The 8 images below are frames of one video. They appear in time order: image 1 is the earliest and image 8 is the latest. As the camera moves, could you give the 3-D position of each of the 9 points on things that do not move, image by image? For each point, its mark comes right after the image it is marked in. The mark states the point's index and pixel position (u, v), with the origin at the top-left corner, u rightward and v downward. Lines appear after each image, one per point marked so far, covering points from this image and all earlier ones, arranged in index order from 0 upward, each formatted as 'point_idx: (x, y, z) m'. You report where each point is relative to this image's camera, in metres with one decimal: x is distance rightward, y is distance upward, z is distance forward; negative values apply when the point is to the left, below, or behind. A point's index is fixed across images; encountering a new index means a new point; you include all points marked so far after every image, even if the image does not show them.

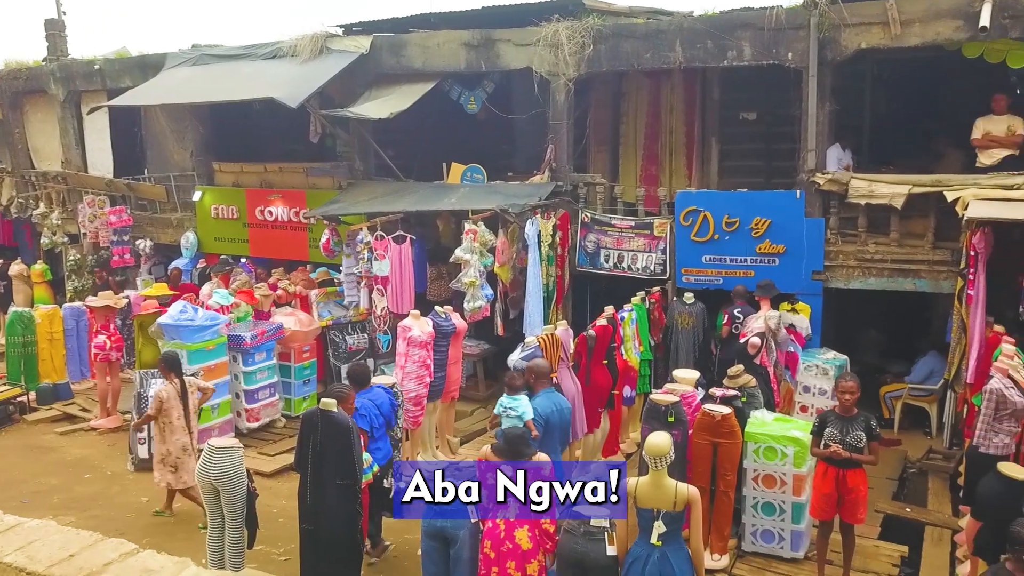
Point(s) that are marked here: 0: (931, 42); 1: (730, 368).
0: (+4.1, +2.4, +8.1) m
1: (+1.8, -0.6, +6.5) m
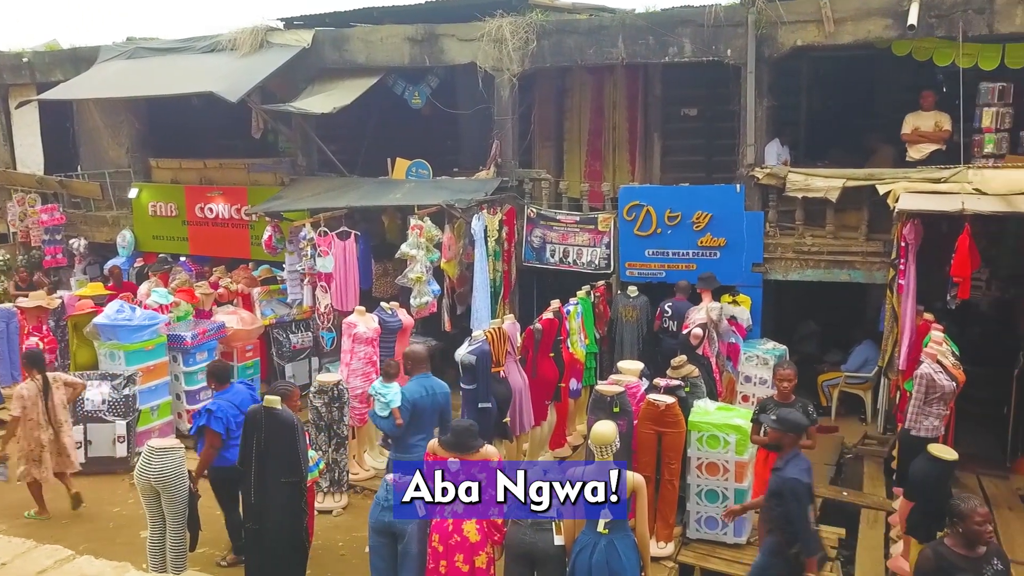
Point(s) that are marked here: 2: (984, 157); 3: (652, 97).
0: (+3.6, +2.5, +8.3) m
1: (+1.3, -0.6, +6.7) m
2: (+4.8, +1.3, +8.3) m
3: (+1.8, +2.5, +10.8) m
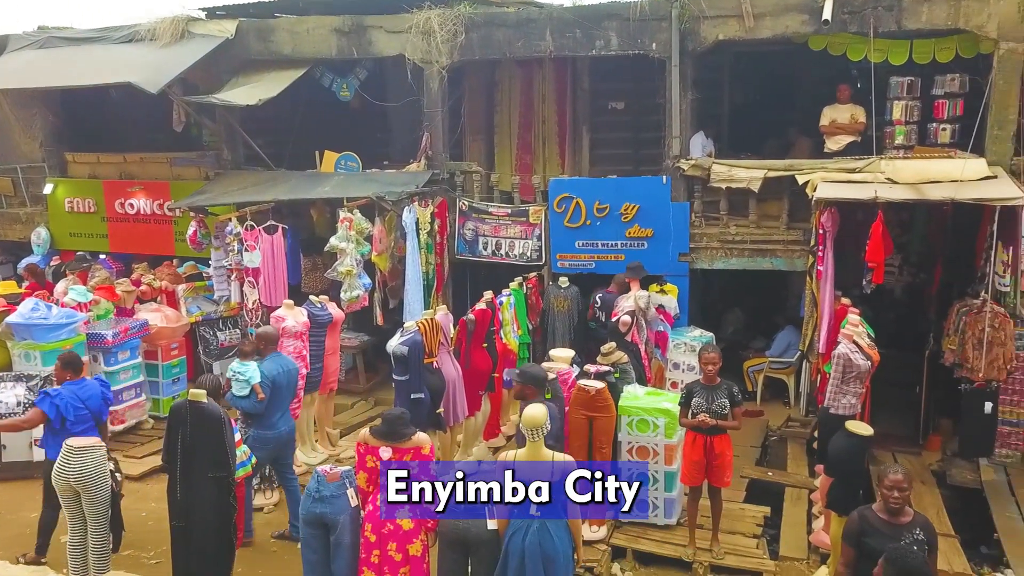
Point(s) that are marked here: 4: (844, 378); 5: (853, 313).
0: (+2.8, +2.7, +8.6) m
1: (+0.8, -0.5, +6.8) m
2: (+4.1, +1.5, +8.6) m
3: (+0.9, +2.6, +10.9) m
4: (+2.3, -0.6, +5.8) m
5: (+2.7, -0.2, +6.3) m
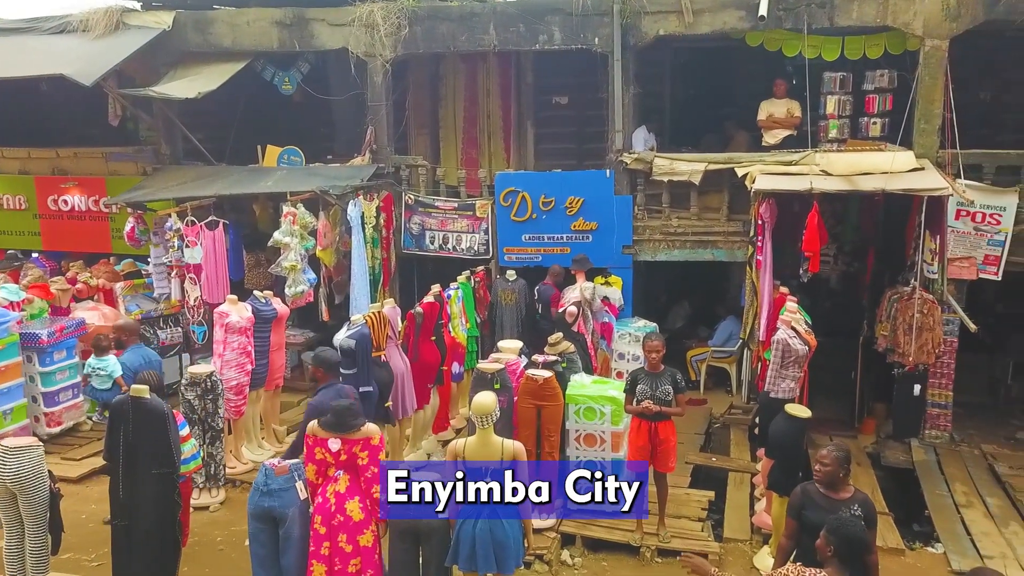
0: (+2.2, +2.8, +8.8) m
1: (+0.3, -0.4, +6.8) m
2: (+3.5, +1.6, +8.9) m
3: (+0.2, +2.7, +11.0) m
4: (+2.0, -0.5, +6.0) m
5: (+2.2, -0.1, +6.5) m
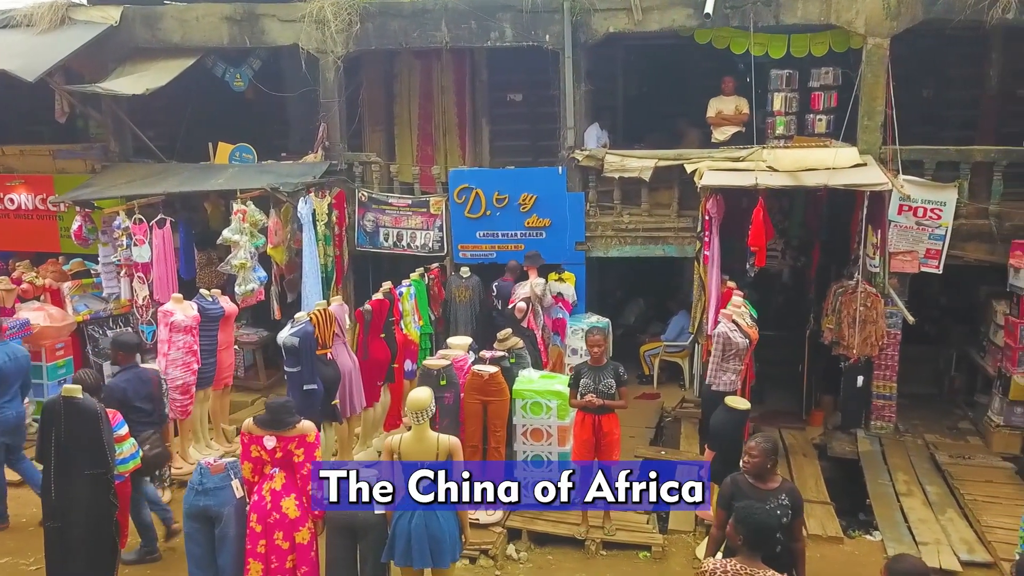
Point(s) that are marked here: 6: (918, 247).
0: (+1.7, +2.8, +8.9) m
1: (-0.1, -0.4, +6.9) m
2: (+2.9, +1.7, +9.1) m
3: (-0.5, +2.8, +11.0) m
4: (+1.6, -0.5, +6.1) m
5: (+1.8, -0.1, +6.6) m
6: (+4.2, +0.4, +8.5) m
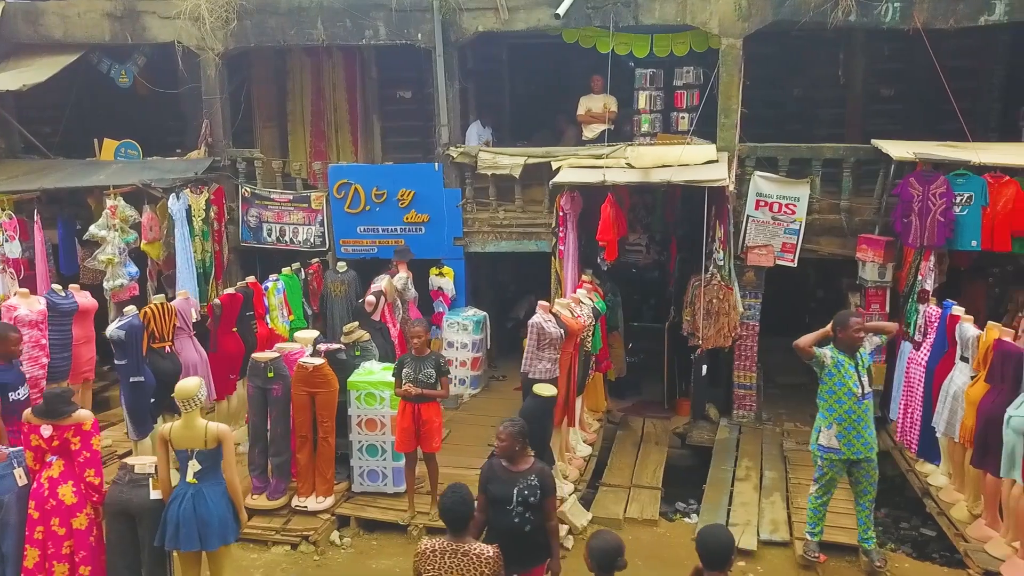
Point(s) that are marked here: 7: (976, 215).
0: (+0.3, +2.9, +9.1) m
1: (-1.5, -0.3, +7.0) m
2: (+1.5, +1.7, +9.3) m
3: (-2.0, +2.9, +11.1) m
4: (+0.2, -0.4, +6.3) m
5: (+0.4, 0.0, +6.8) m
6: (+2.8, +0.5, +8.8) m
7: (+4.2, +0.7, +7.5) m
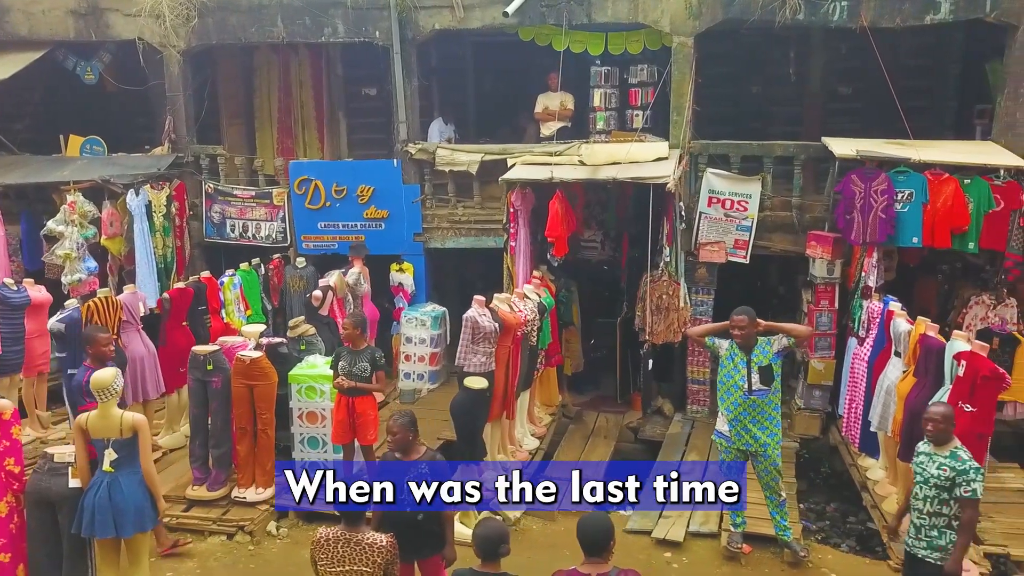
0: (-0.2, +2.9, +9.2) m
1: (-2.0, -0.3, +7.1) m
2: (+1.0, +1.8, +9.4) m
3: (-2.5, +2.9, +11.2) m
4: (-0.3, -0.4, +6.4) m
5: (-0.1, 0.0, +6.9) m
6: (+2.3, +0.5, +8.9) m
7: (+3.7, +0.7, +7.5) m
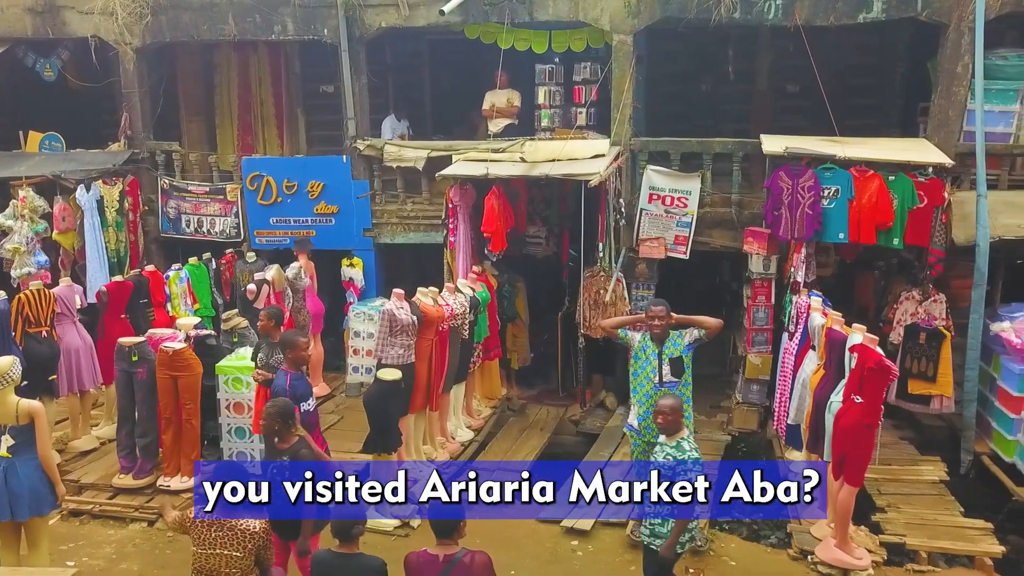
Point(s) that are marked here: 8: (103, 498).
0: (-0.9, +3.0, +9.3) m
1: (-2.6, -0.2, +7.2) m
2: (+0.4, +1.8, +9.5) m
3: (-3.1, +3.0, +11.3) m
4: (-0.9, -0.3, +6.5) m
5: (-0.7, +0.1, +7.0) m
6: (+1.7, +0.6, +9.0) m
7: (+3.1, +0.7, +7.6) m
8: (-3.3, -1.7, +6.6) m
